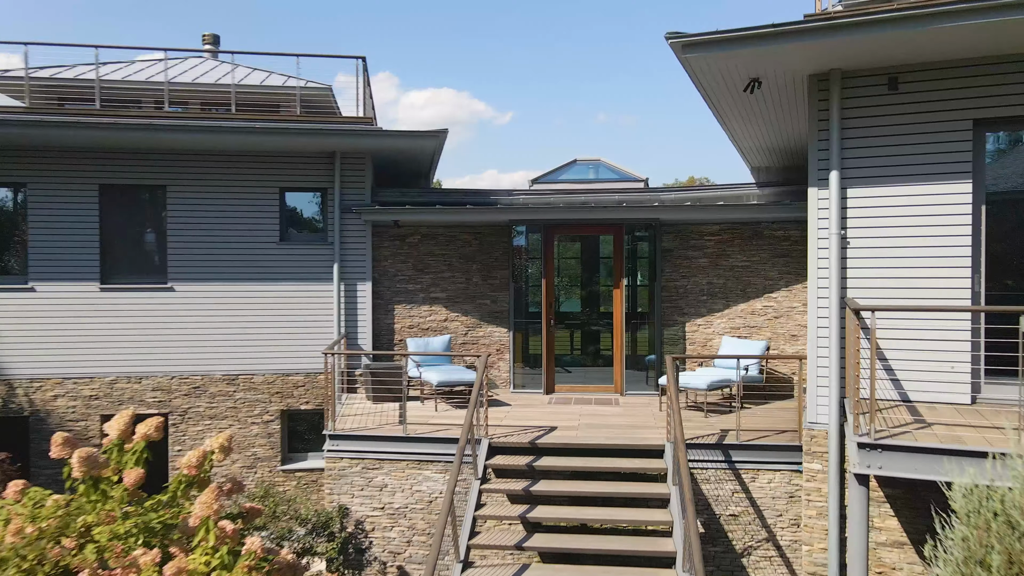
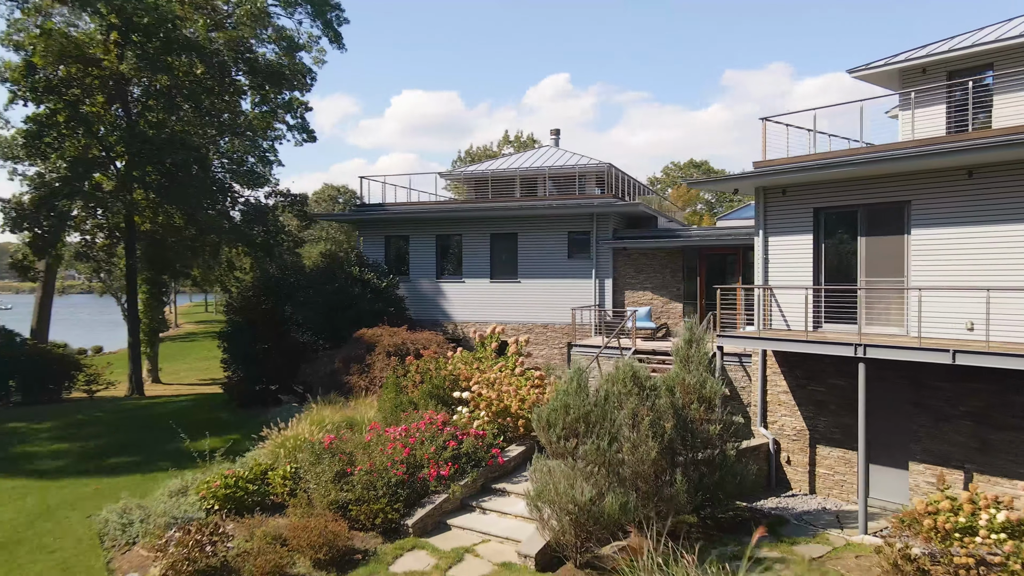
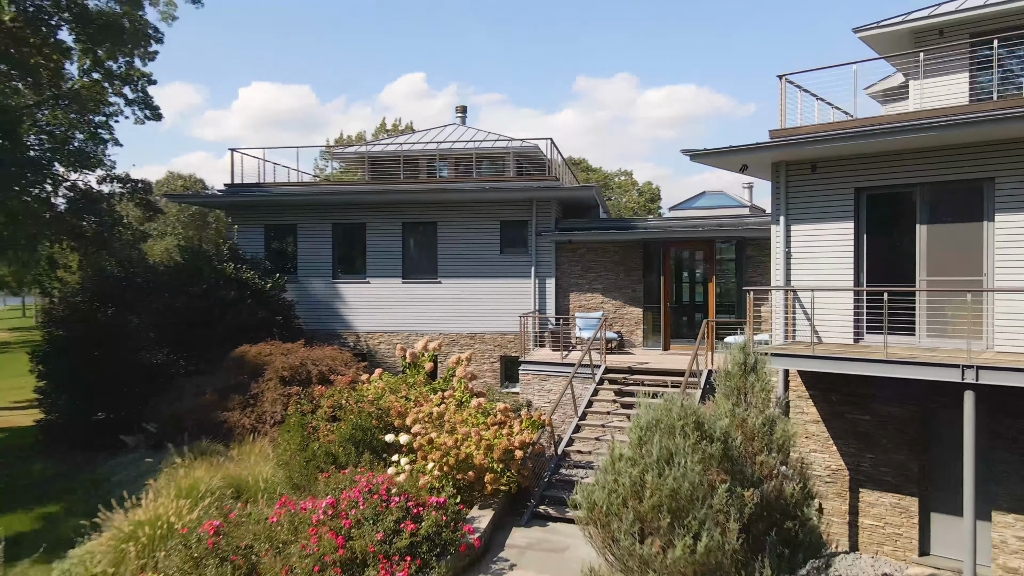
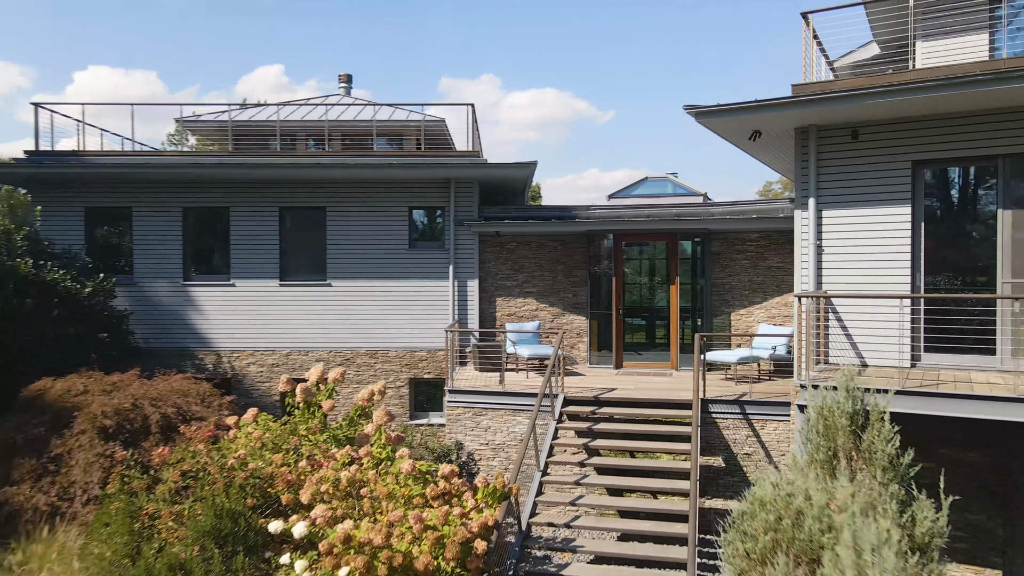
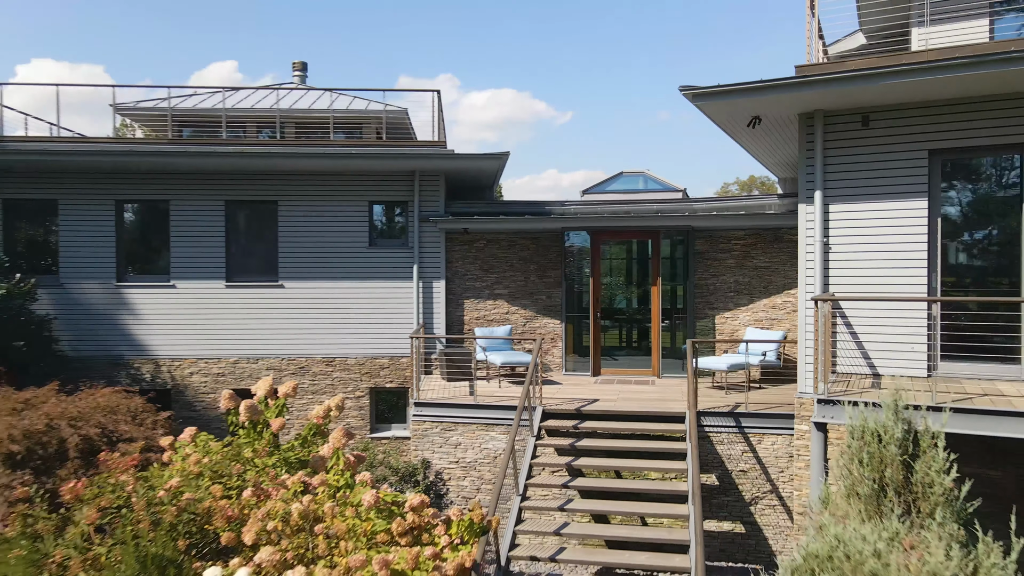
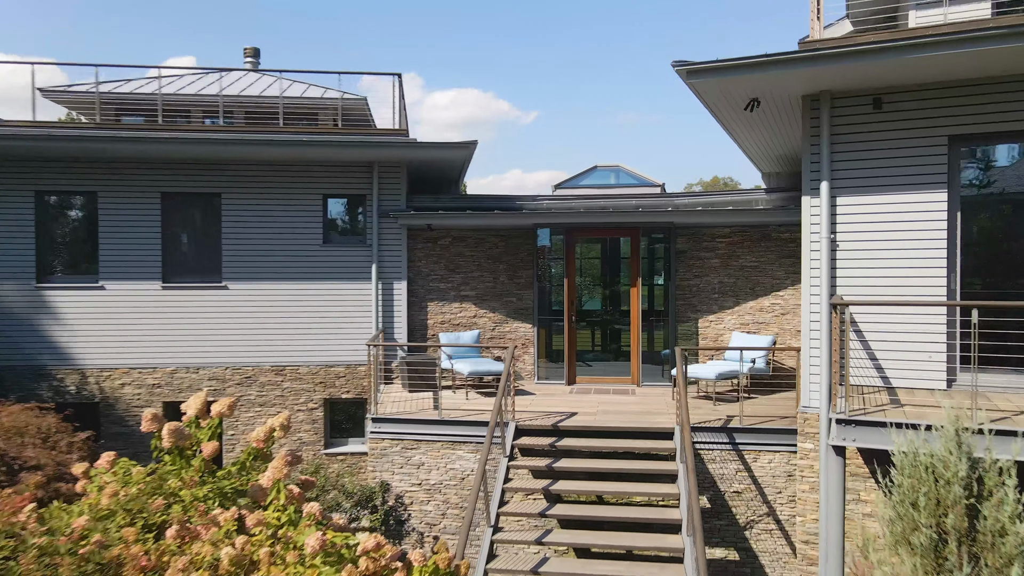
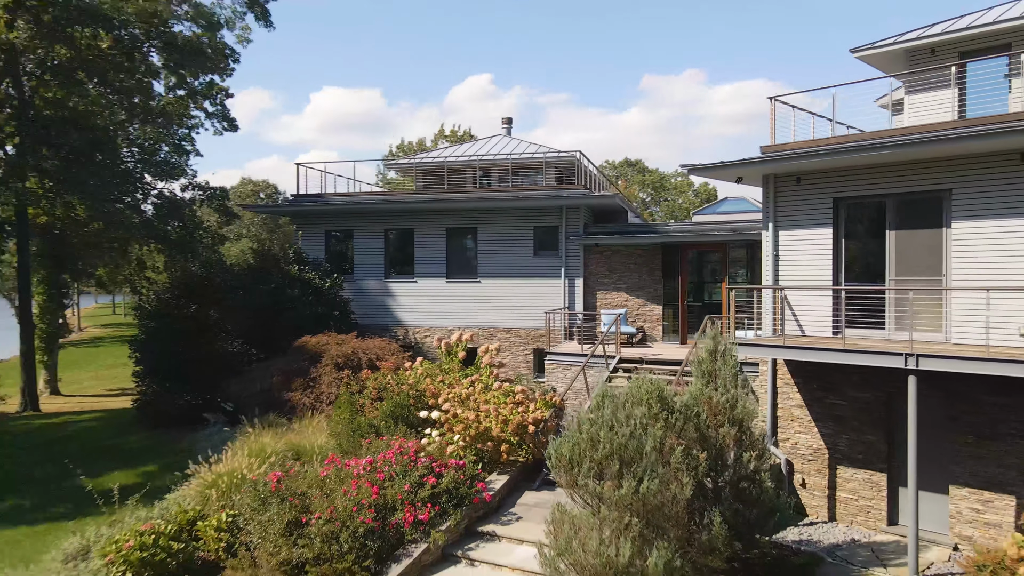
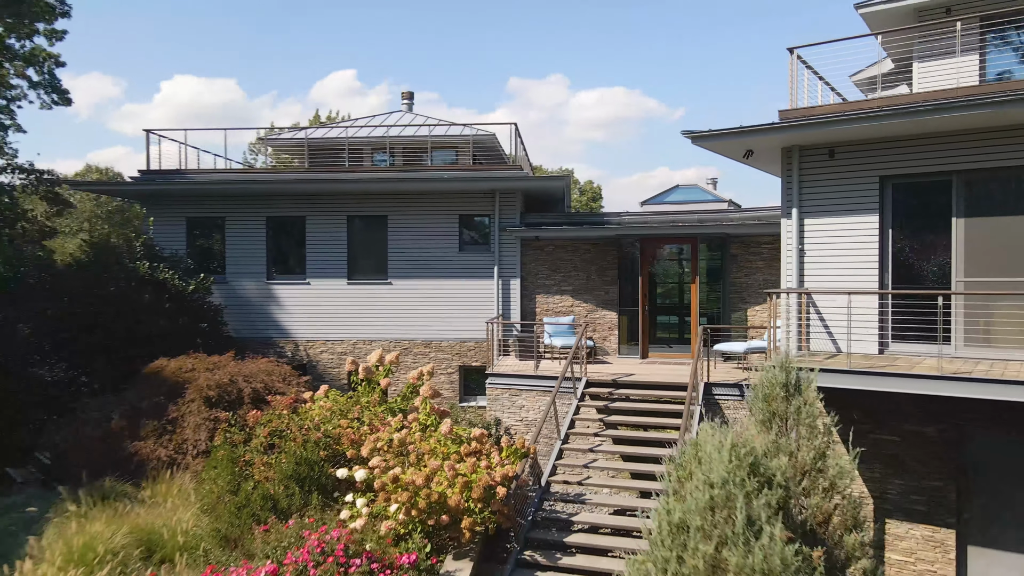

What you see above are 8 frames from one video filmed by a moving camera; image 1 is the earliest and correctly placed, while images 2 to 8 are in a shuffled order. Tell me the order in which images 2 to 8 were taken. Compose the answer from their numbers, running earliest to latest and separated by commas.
6, 5, 4, 8, 3, 7, 2
